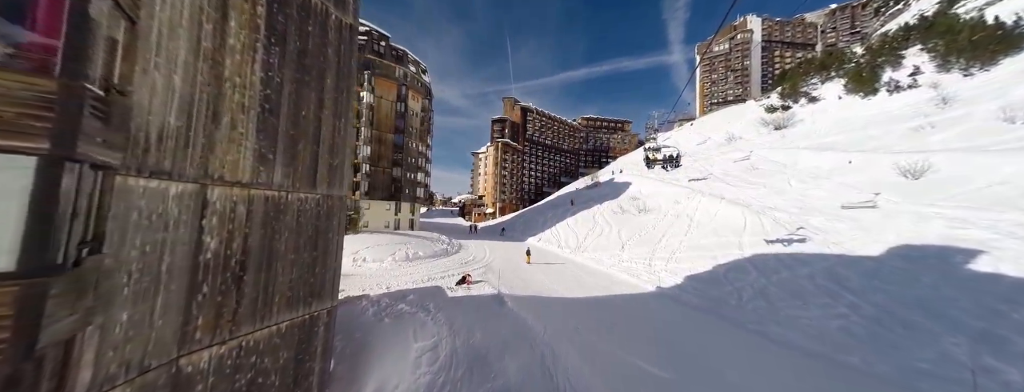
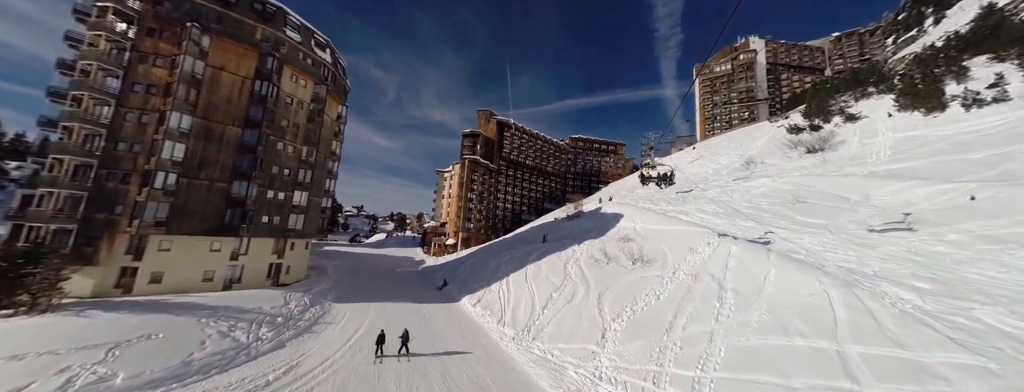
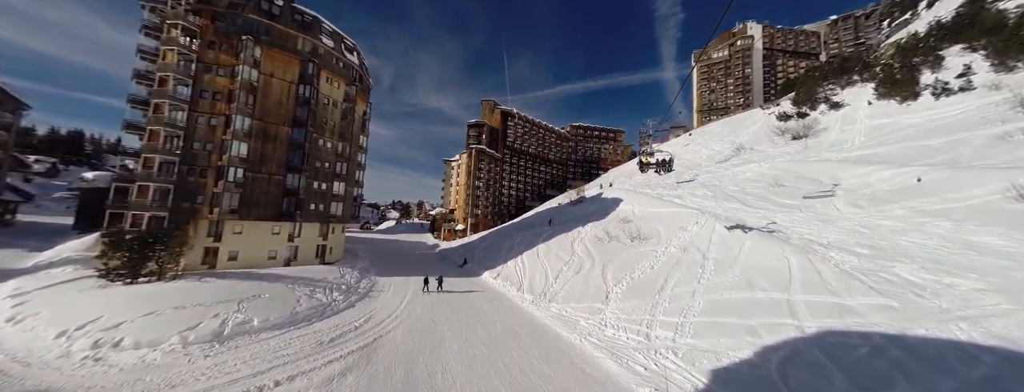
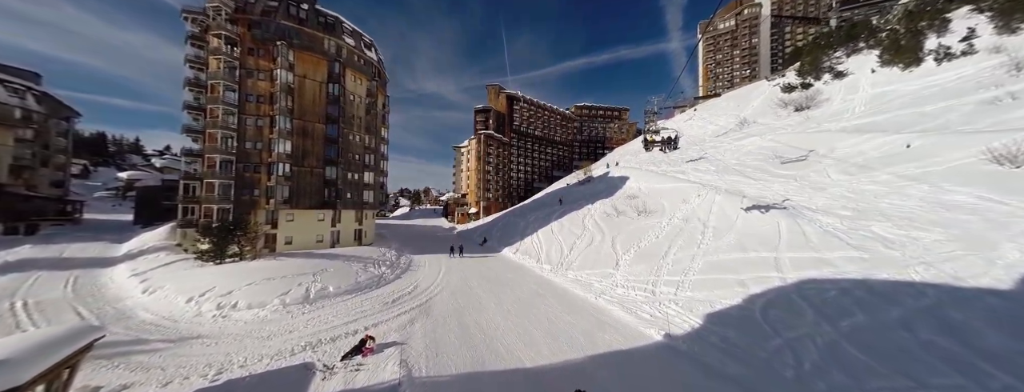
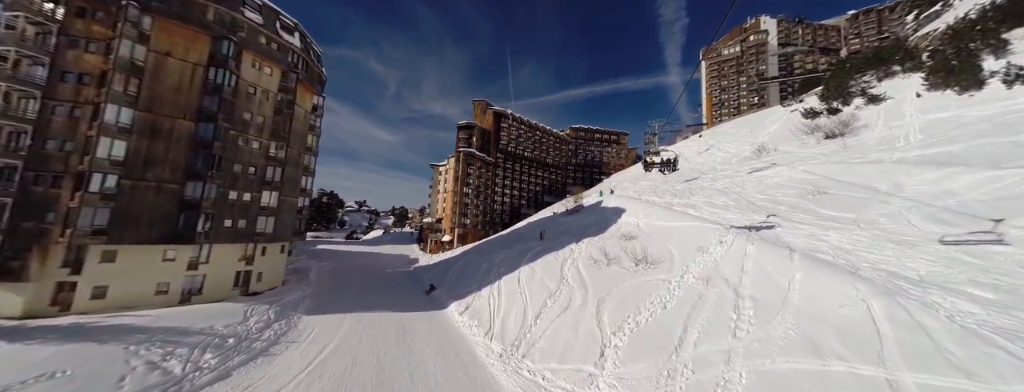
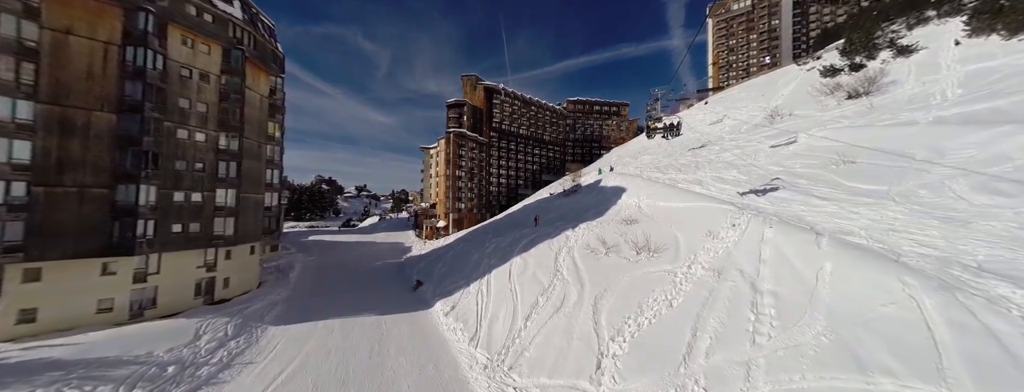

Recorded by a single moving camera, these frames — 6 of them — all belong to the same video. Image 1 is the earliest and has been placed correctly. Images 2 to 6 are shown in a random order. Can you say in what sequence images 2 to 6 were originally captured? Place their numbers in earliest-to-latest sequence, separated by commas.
4, 3, 2, 5, 6
